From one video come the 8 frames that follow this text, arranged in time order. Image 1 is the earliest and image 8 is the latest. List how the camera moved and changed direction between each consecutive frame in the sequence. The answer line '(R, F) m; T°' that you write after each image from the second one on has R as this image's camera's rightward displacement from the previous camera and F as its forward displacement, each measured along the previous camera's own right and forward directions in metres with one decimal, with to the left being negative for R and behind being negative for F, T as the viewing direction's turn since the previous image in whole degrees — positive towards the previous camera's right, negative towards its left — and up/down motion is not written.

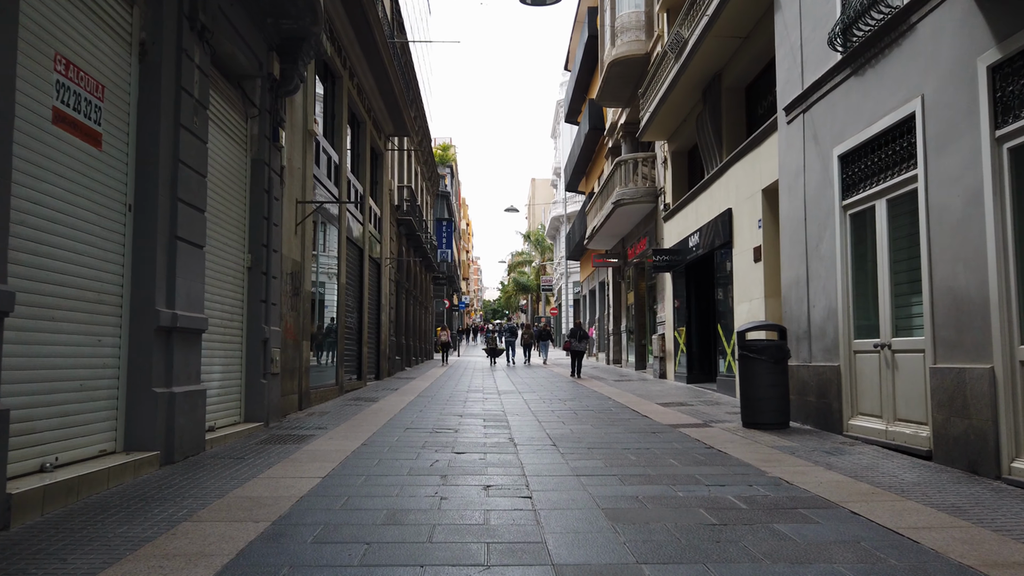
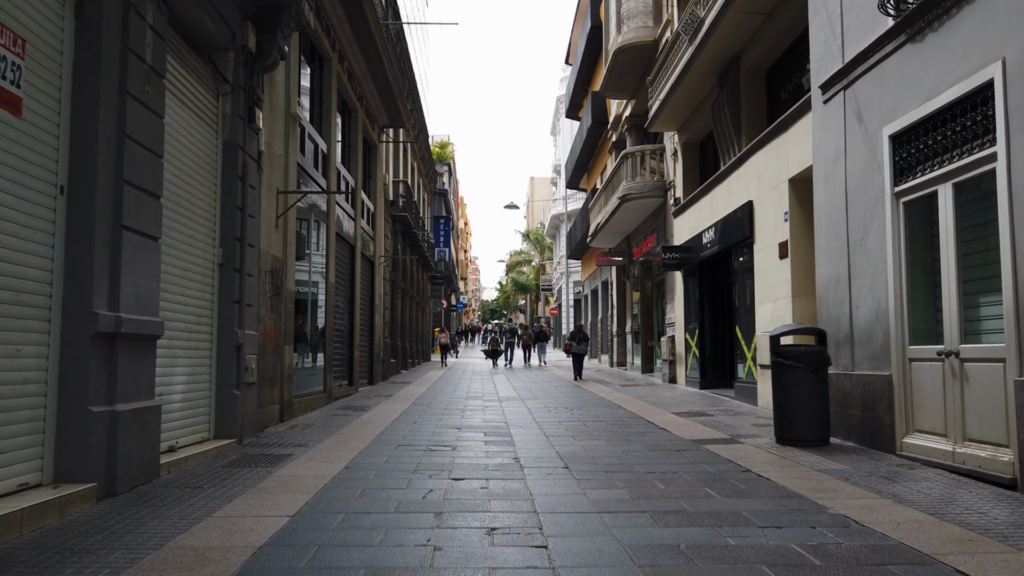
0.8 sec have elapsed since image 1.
(-0.1, +1.1) m; 0°
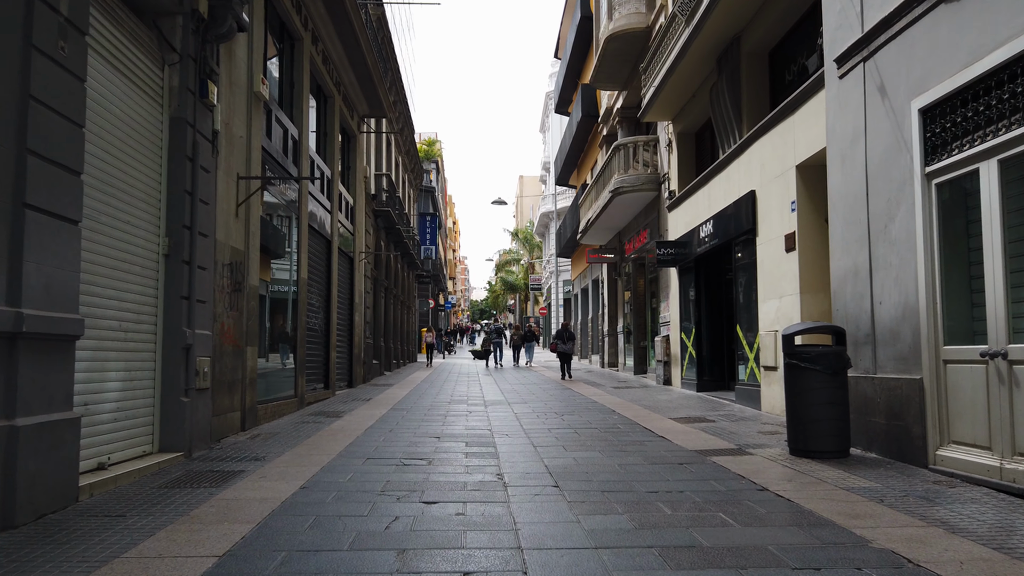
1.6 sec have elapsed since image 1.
(+0.1, +0.9) m; +1°
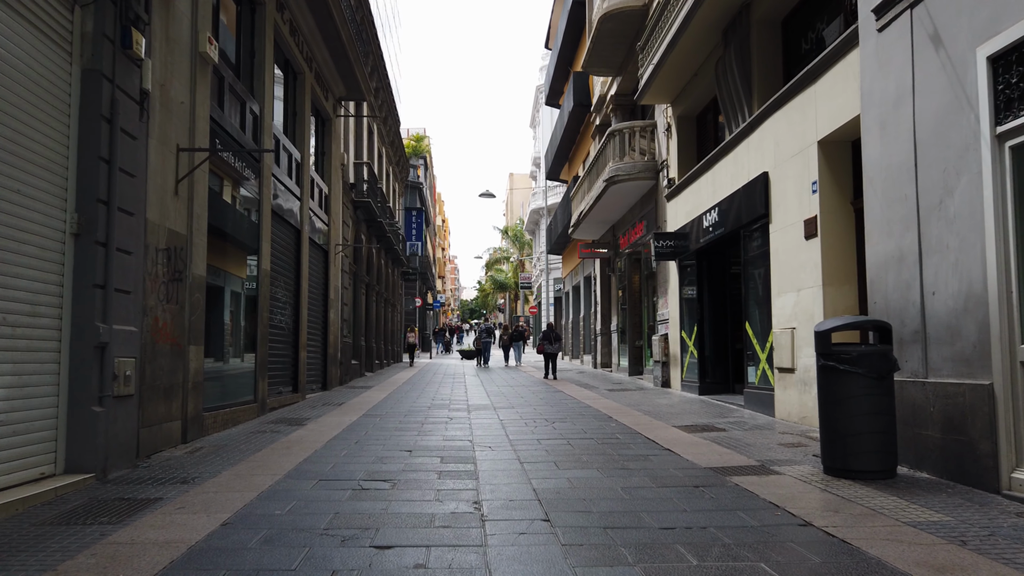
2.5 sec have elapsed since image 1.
(+0.1, +1.3) m; +1°
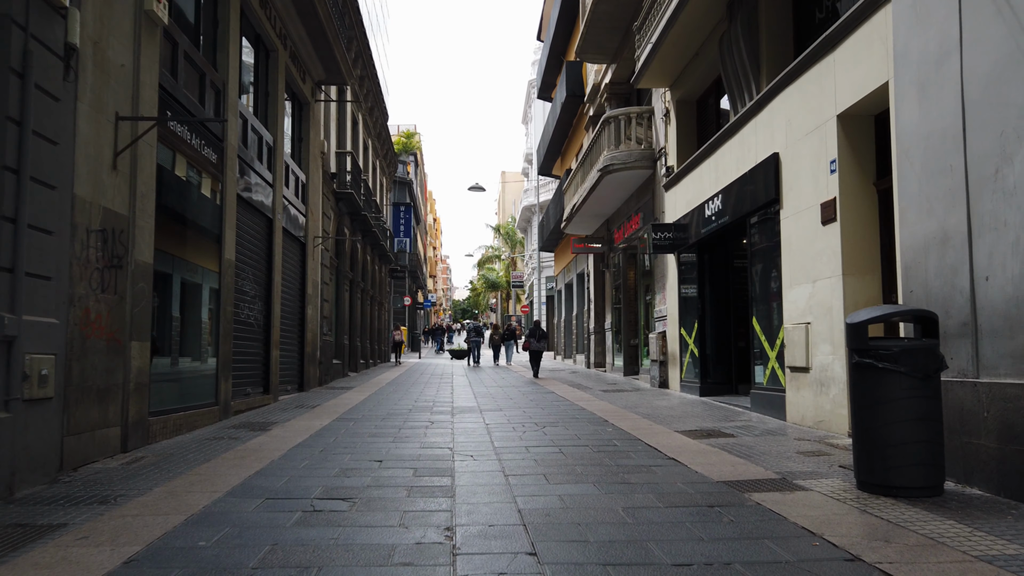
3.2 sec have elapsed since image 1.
(+0.1, +0.9) m; +1°
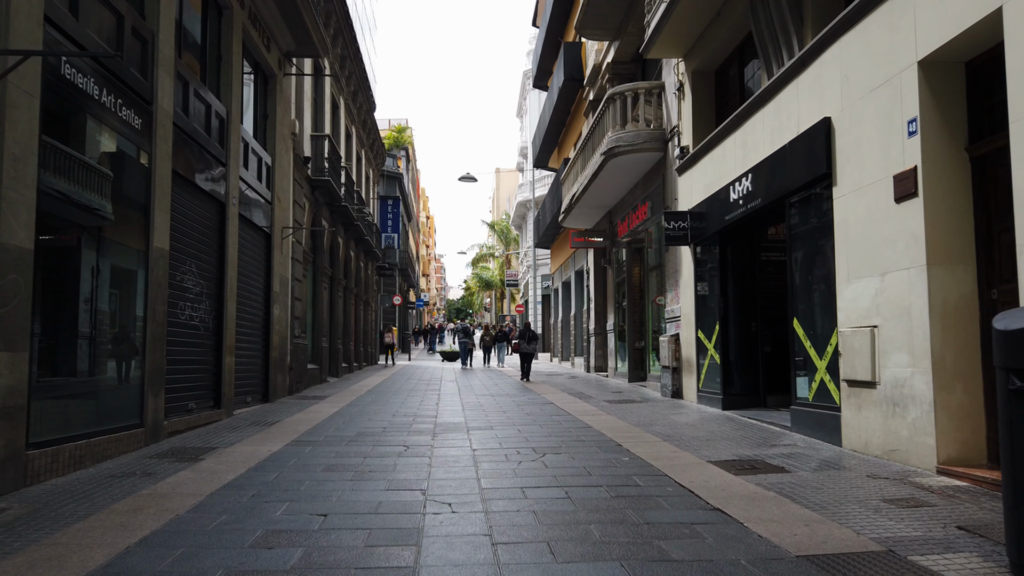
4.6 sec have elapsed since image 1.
(0.0, +1.8) m; 0°
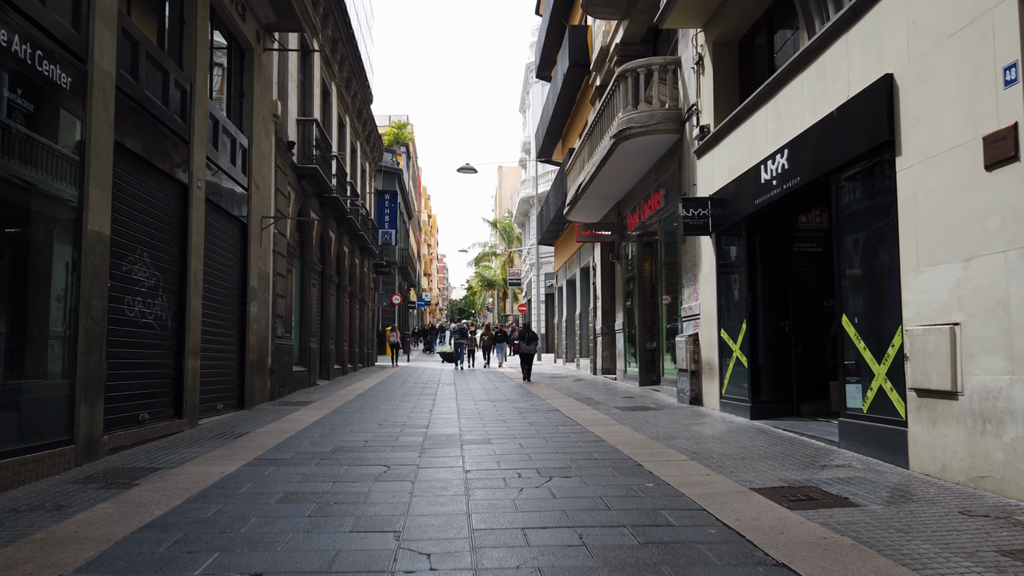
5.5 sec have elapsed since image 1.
(0.0, +1.3) m; 0°
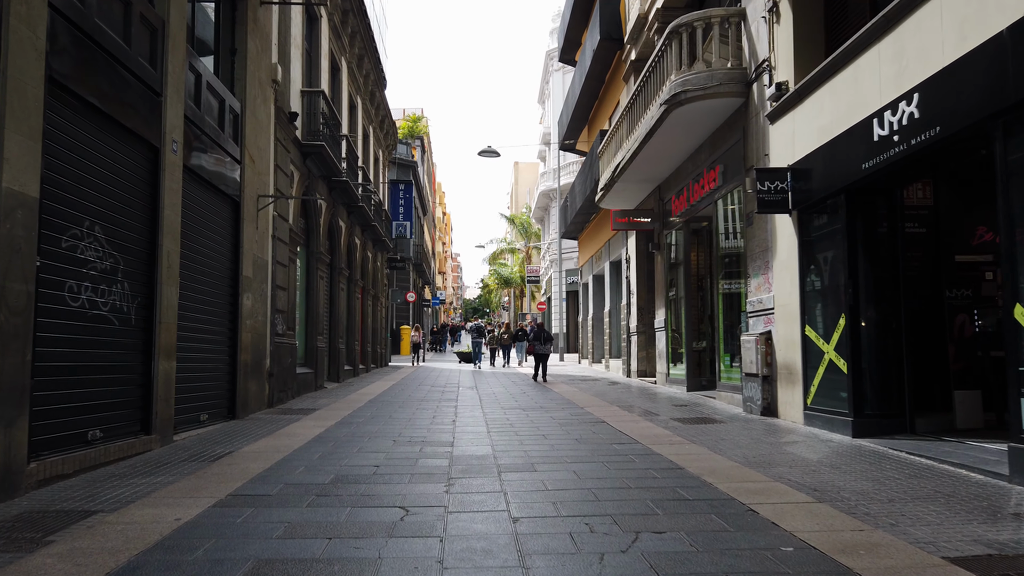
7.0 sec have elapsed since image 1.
(-0.3, +1.9) m; -1°
